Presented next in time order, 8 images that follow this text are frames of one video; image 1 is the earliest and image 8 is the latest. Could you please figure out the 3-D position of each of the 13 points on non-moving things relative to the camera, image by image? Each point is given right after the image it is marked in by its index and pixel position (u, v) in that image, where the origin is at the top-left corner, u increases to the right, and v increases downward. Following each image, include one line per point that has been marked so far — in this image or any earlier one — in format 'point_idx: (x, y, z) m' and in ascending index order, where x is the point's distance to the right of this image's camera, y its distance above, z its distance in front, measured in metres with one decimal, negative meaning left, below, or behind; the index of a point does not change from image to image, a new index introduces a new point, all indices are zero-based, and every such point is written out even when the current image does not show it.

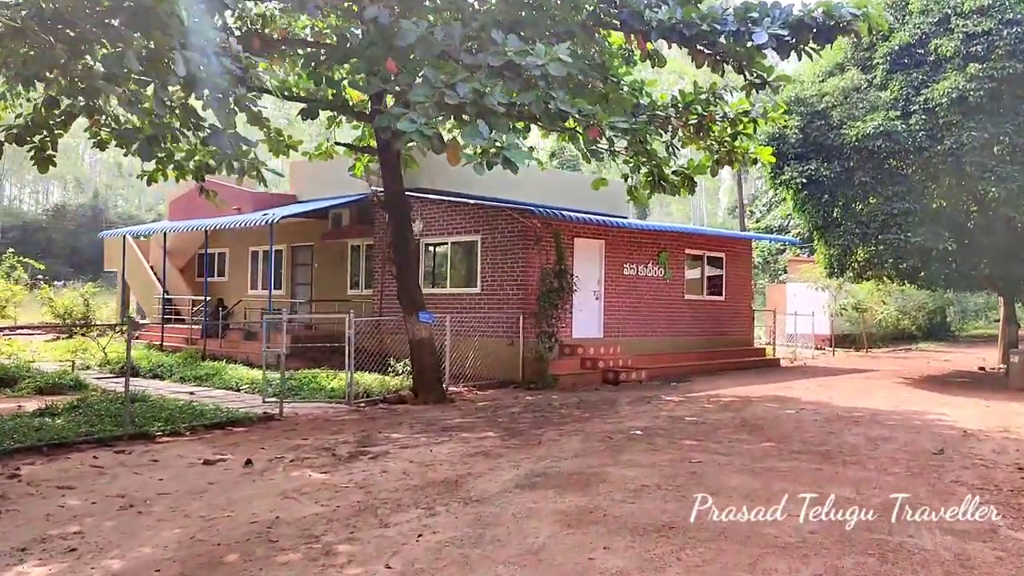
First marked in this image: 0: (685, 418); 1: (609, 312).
0: (+1.9, -1.5, +10.1) m
1: (+1.8, -0.4, +16.0) m
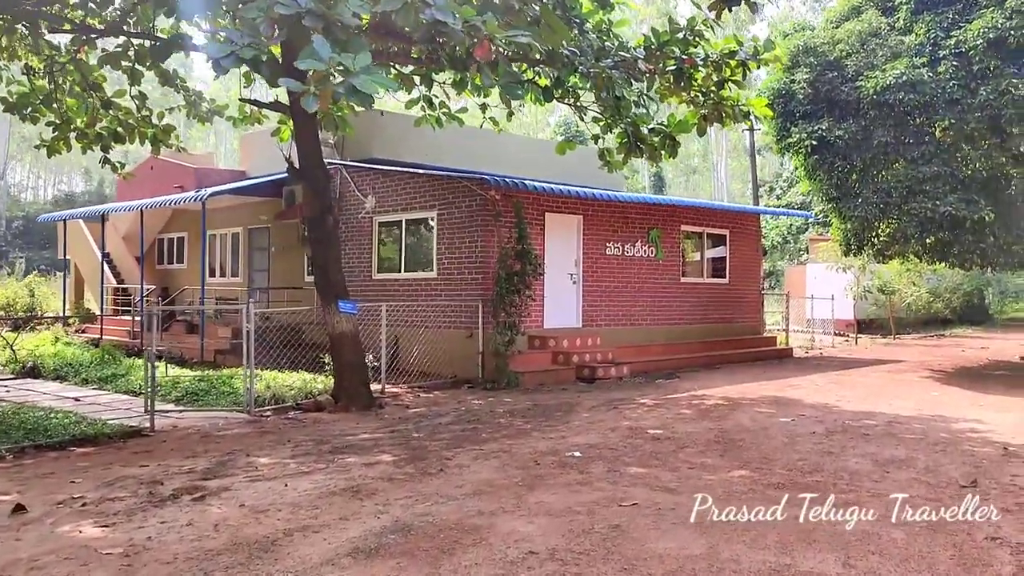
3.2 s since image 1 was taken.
0: (+1.2, -1.3, +8.0) m
1: (+1.2, -0.2, +13.9) m
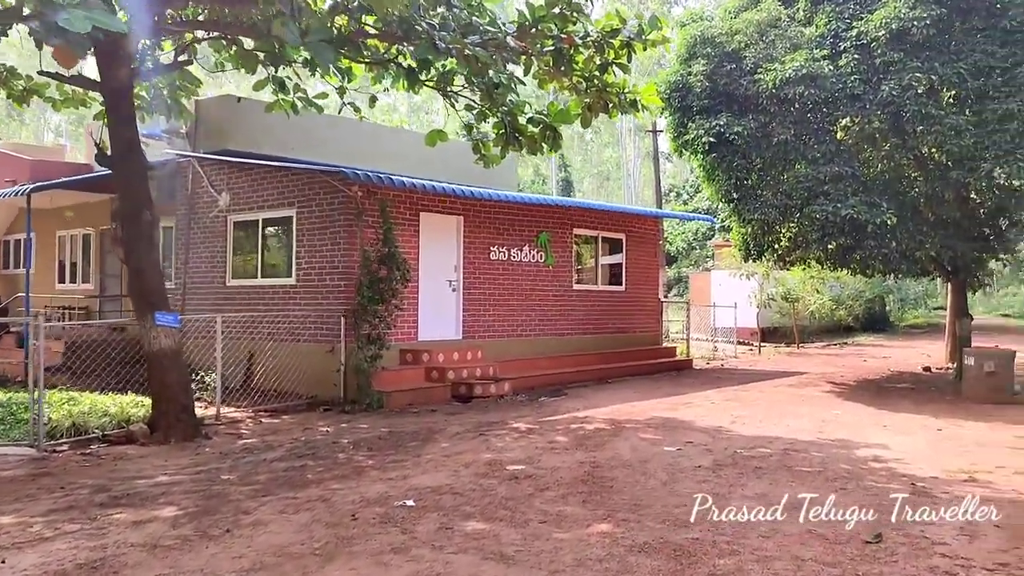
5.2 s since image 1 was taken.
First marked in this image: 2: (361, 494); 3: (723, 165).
0: (-0.1, -1.4, +6.8) m
1: (-0.6, -0.3, +12.6) m
2: (-1.0, -1.4, +6.0) m
3: (+3.0, +1.7, +12.7) m
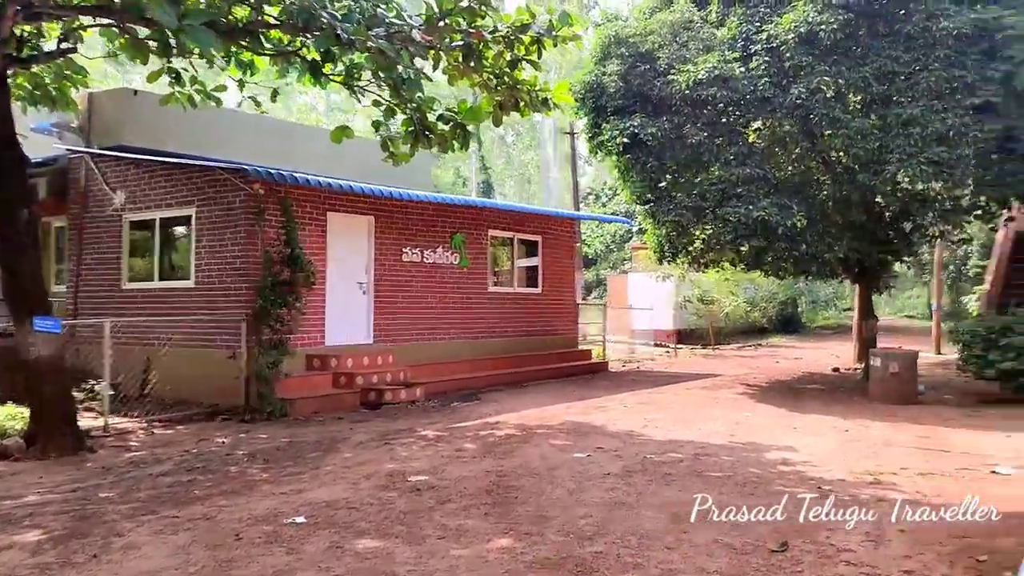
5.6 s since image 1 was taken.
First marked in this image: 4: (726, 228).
0: (-0.8, -1.4, +6.5) m
1: (-1.8, -0.3, +12.3) m
2: (-1.6, -1.4, +5.6) m
3: (+1.8, +1.7, +12.6) m
4: (+2.8, +0.8, +11.7) m
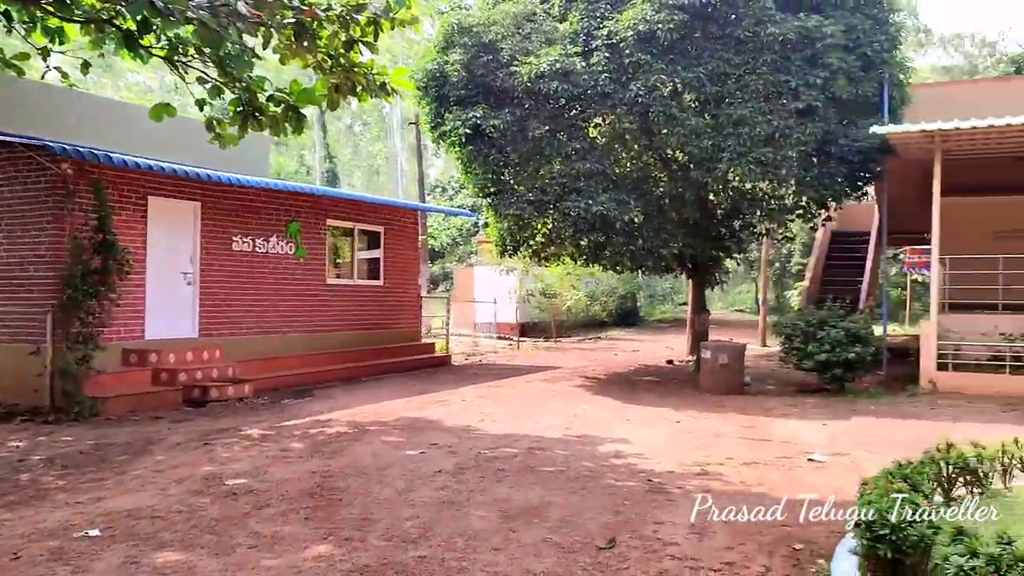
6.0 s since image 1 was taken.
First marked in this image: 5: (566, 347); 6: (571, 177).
0: (-1.9, -1.3, +6.0) m
1: (-3.9, -0.2, +11.5) m
2: (-2.7, -1.3, +5.0) m
3: (-0.4, +1.8, +12.5) m
4: (+0.7, +0.9, +11.8) m
5: (+1.2, -1.3, +19.8) m
6: (+0.8, +1.5, +11.9) m
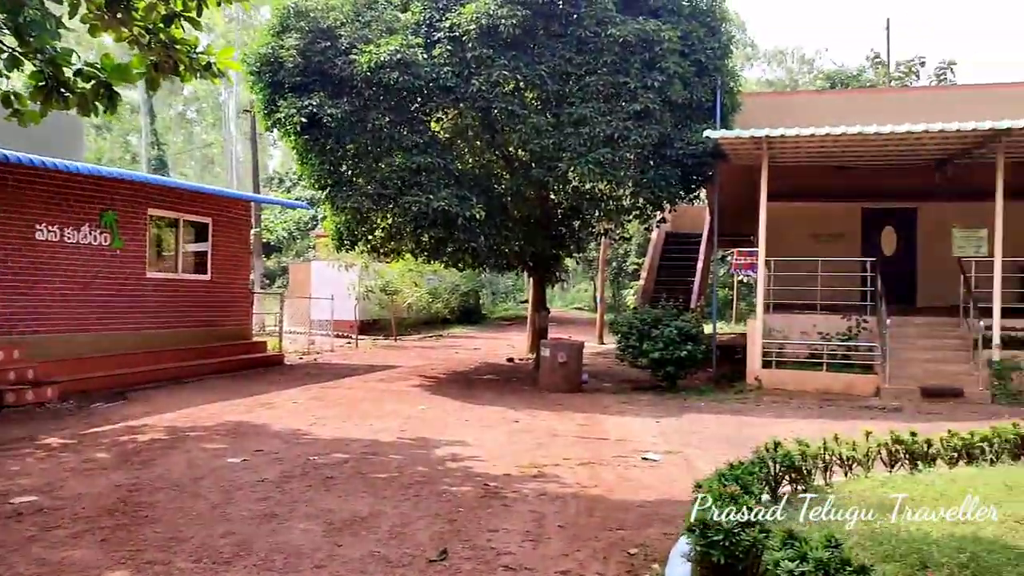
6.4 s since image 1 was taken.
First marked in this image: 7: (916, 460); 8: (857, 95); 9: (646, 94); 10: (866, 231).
0: (-3.0, -1.3, +5.3) m
1: (-5.8, -0.1, +10.4) m
2: (-3.5, -1.3, +4.2) m
3: (-2.6, +1.9, +11.9) m
4: (-1.3, +0.9, +11.5) m
5: (-2.3, -1.2, +19.4) m
6: (-1.3, +1.5, +11.6) m
7: (+2.5, -1.1, +5.6) m
8: (+4.9, +2.8, +12.9) m
9: (+1.7, +2.5, +11.6) m
10: (+5.3, +0.9, +13.6) m
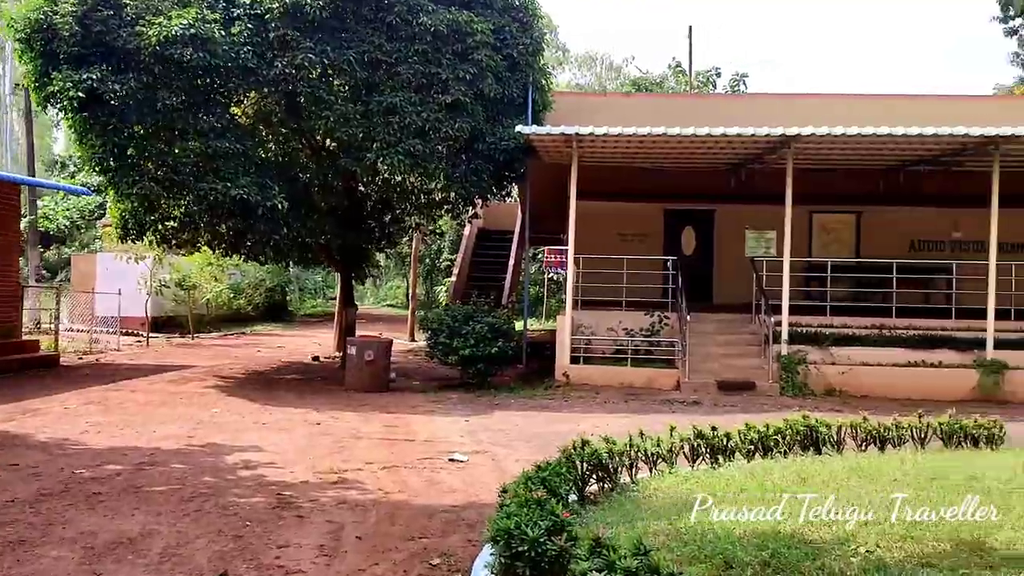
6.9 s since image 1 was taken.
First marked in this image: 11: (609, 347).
0: (-4.0, -1.2, +4.3) m
1: (-7.9, 0.0, +8.7) m
2: (-4.3, -1.2, +3.1) m
3: (-5.0, +1.9, +10.8) m
4: (-3.7, +1.0, +10.6) m
5: (-6.2, -1.1, +18.2) m
6: (-3.6, +1.6, +10.7) m
7: (+1.3, -1.0, +5.7) m
8: (+2.2, +2.8, +13.3) m
9: (-0.7, +2.5, +11.3) m
10: (+2.4, +0.9, +14.1) m
11: (+1.3, -0.8, +11.6) m
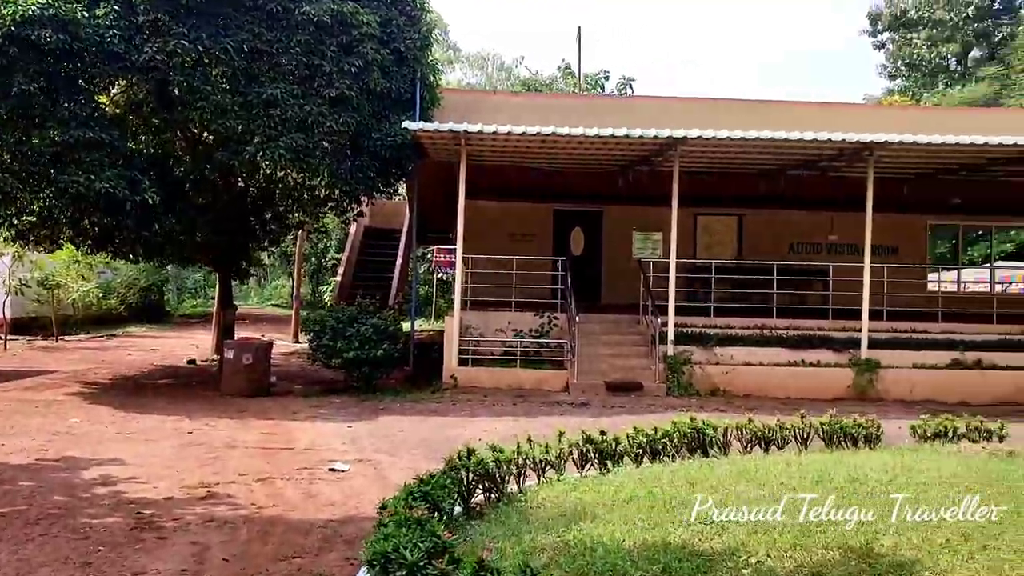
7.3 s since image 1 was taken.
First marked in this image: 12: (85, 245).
0: (-4.5, -1.2, +3.5) m
1: (-8.9, 0.0, +7.5) m
2: (-4.7, -1.2, +2.3) m
3: (-6.3, +1.9, +9.9) m
4: (-4.9, +1.0, +9.9) m
5: (-8.4, -1.1, +17.1) m
6: (-4.9, +1.6, +10.0) m
7: (+0.6, -1.0, +5.5) m
8: (+0.6, +2.8, +13.2) m
9: (-2.1, +2.5, +10.9) m
10: (+0.7, +0.9, +14.1) m
11: (-0.2, -0.8, +11.5) m
12: (-5.2, +0.5, +11.0) m
